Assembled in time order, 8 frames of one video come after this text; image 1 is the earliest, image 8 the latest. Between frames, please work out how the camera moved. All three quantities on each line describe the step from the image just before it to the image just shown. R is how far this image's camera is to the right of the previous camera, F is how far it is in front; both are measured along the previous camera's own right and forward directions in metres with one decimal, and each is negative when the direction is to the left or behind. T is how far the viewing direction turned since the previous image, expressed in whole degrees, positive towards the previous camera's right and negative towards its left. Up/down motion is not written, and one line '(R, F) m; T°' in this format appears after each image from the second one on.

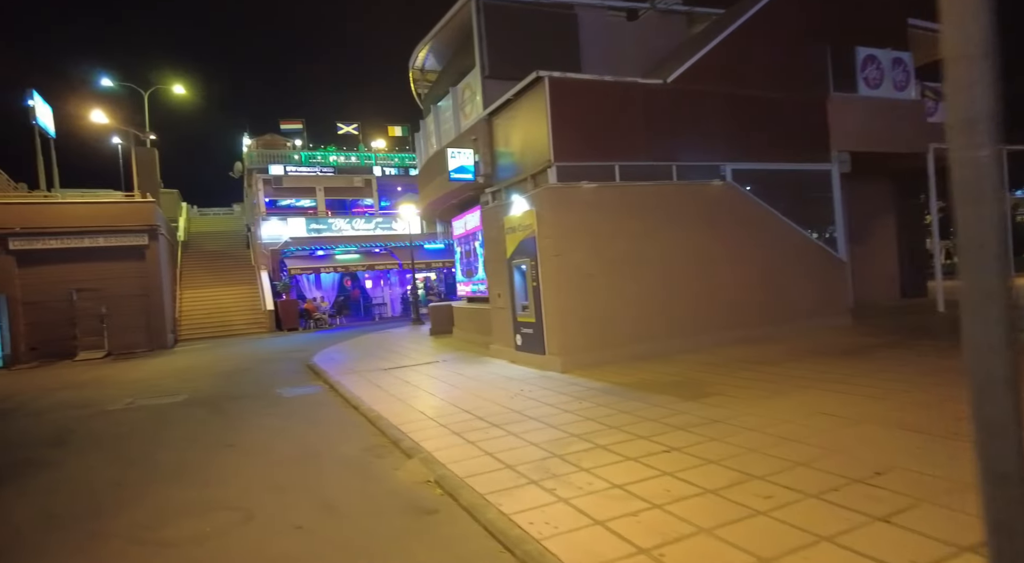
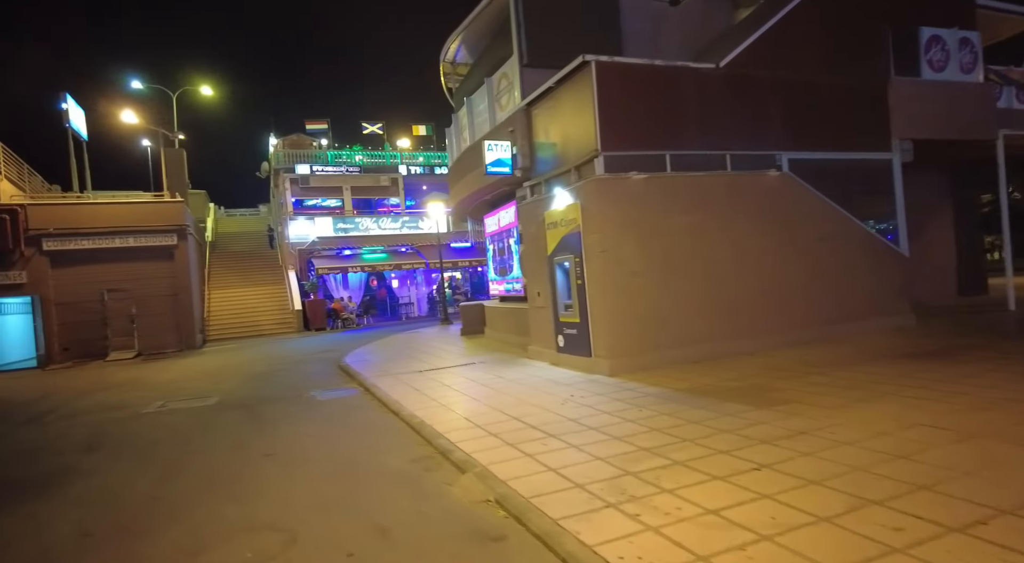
(-0.4, +0.5) m; -2°
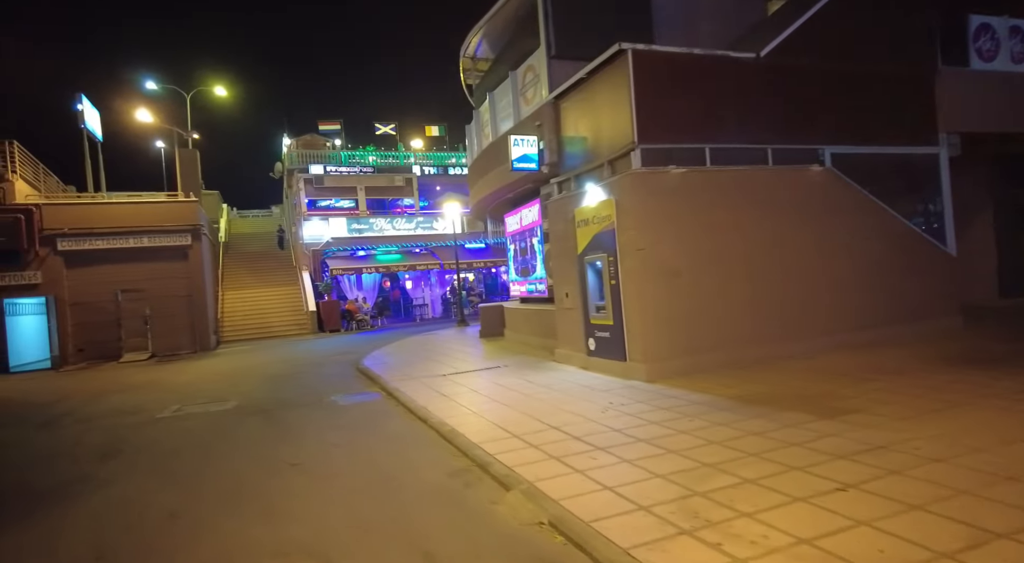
(-0.3, +0.5) m; -1°
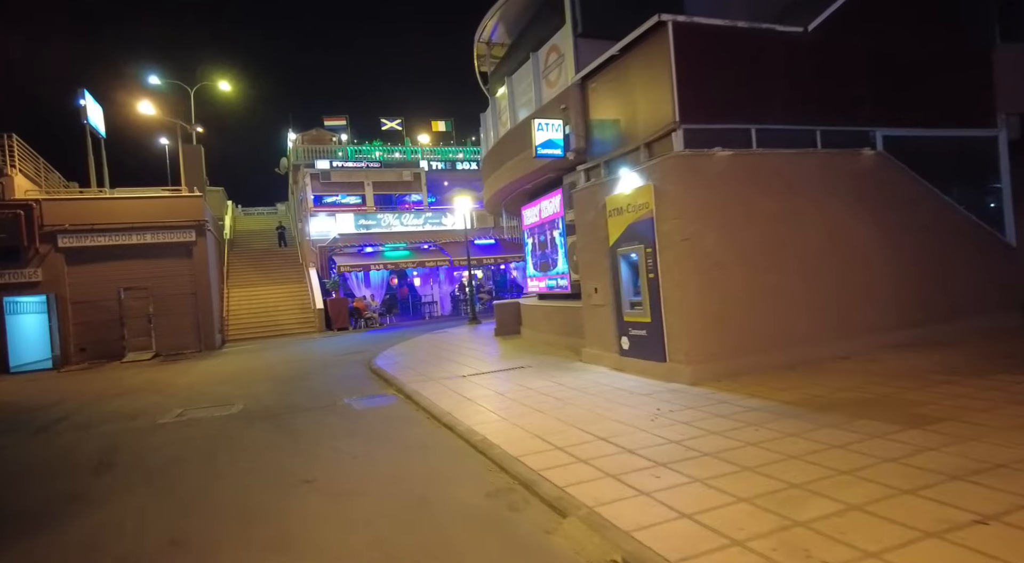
(-0.4, +0.7) m; 0°
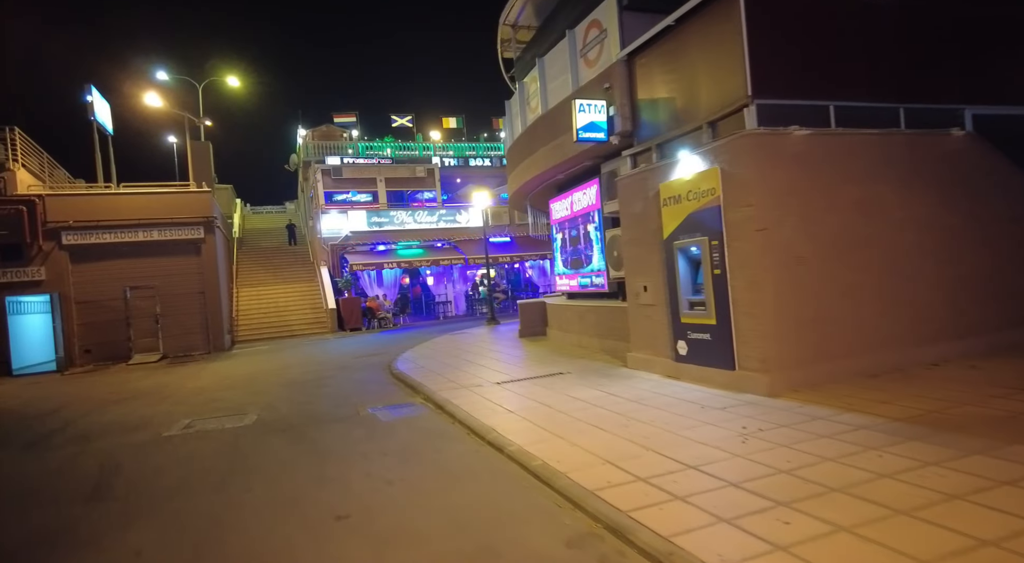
(-0.5, +1.0) m; -1°
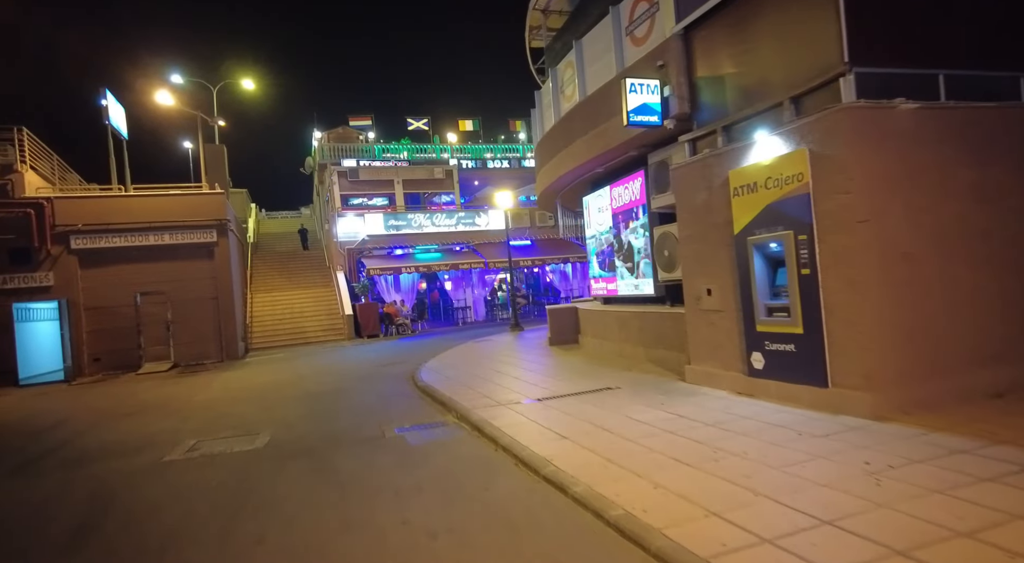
(-0.4, +1.1) m; -1°
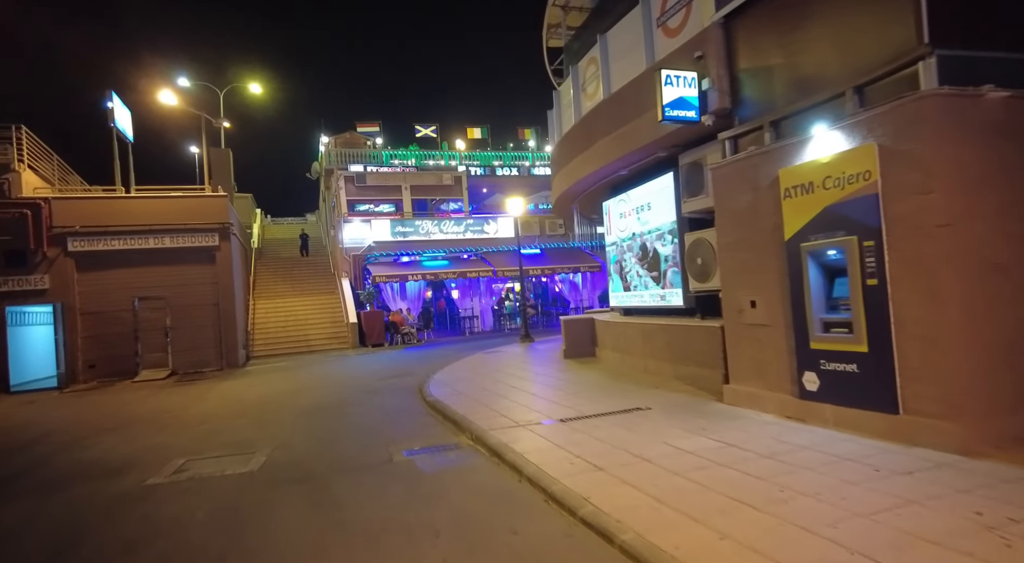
(-0.2, +0.8) m; 0°
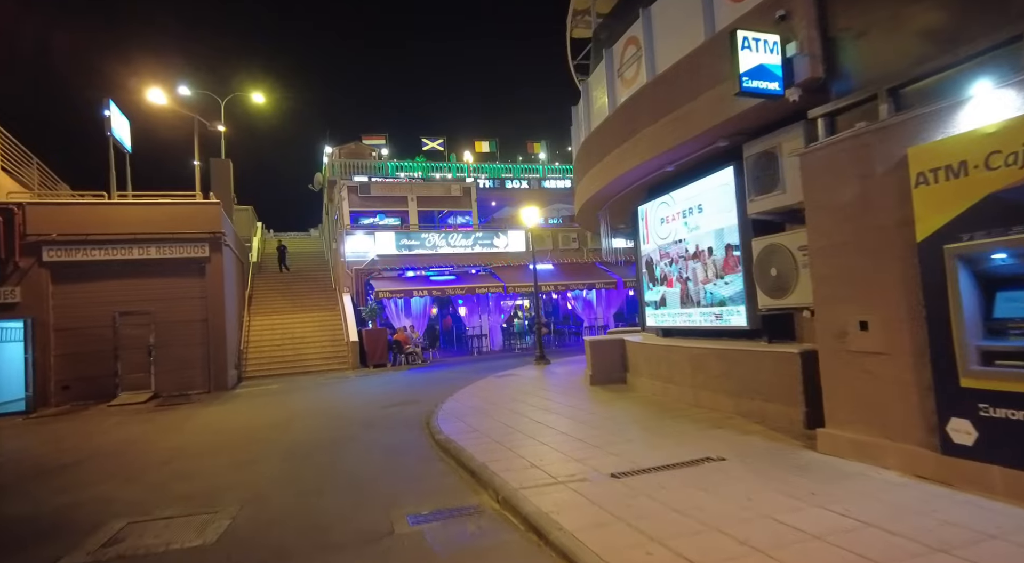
(-0.3, +1.7) m; 0°
